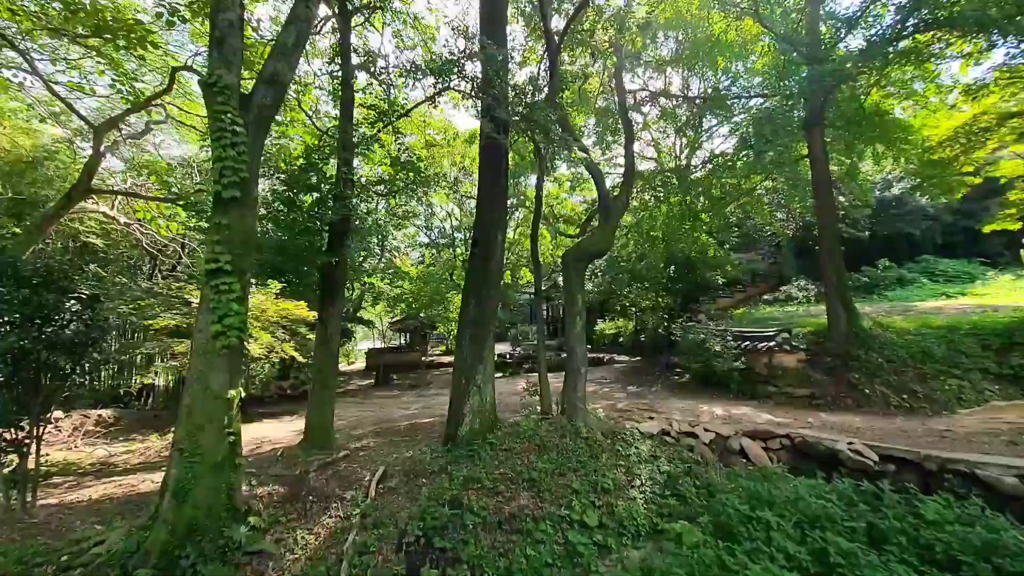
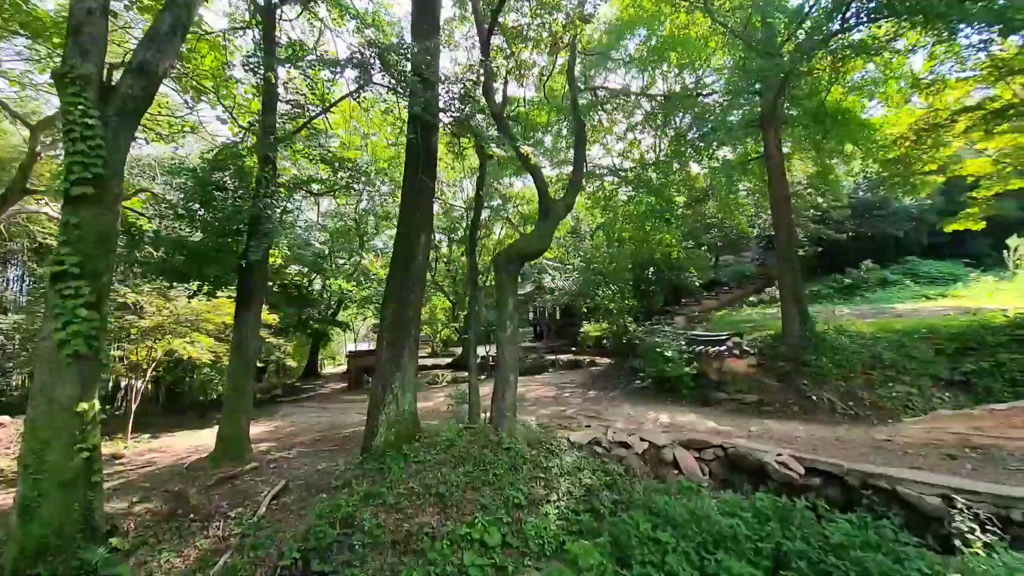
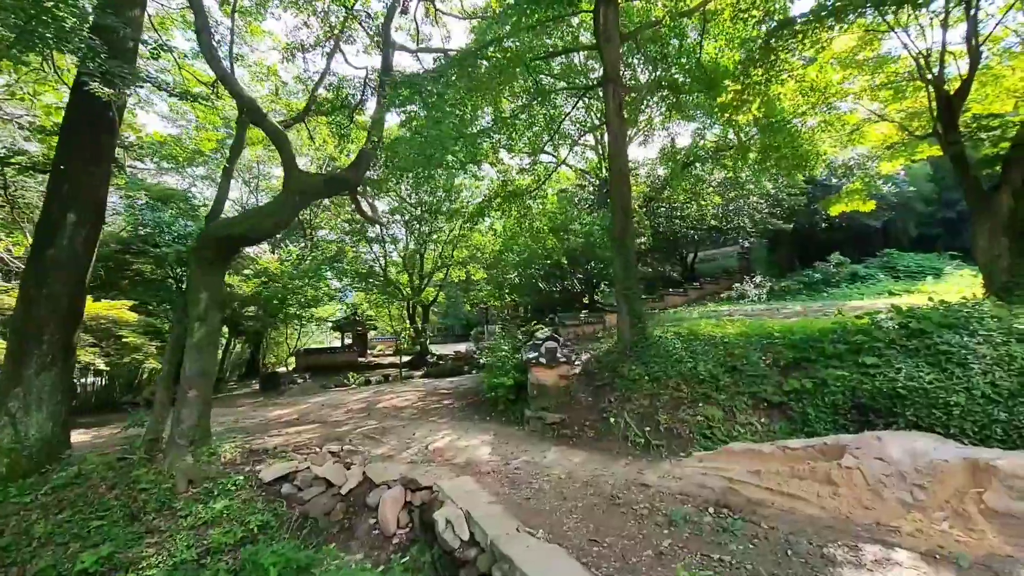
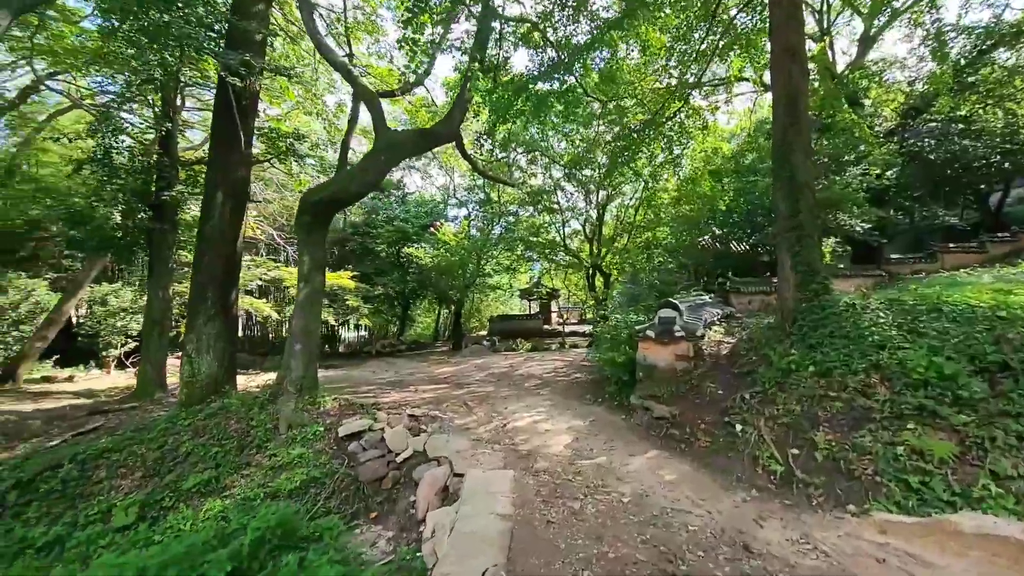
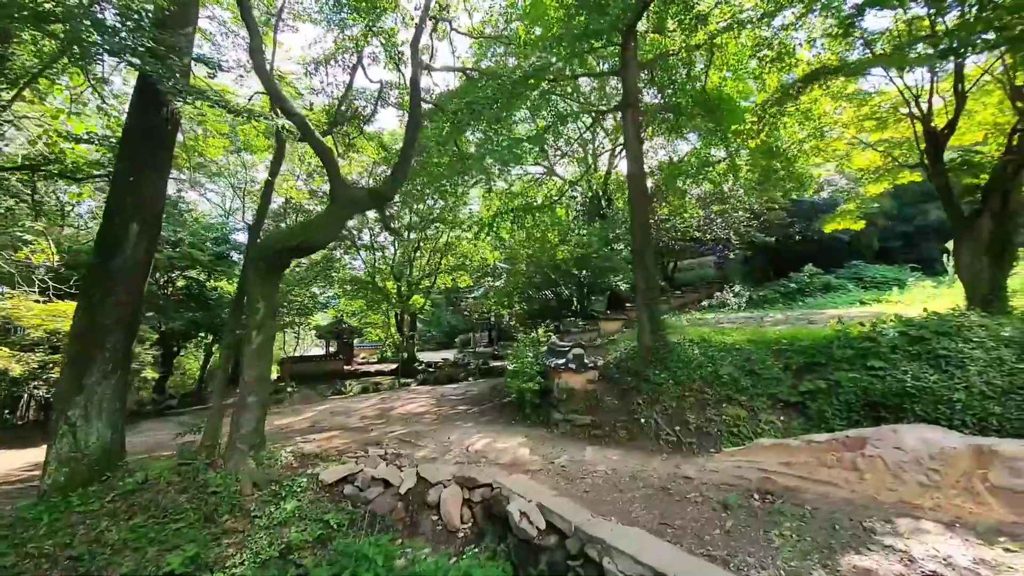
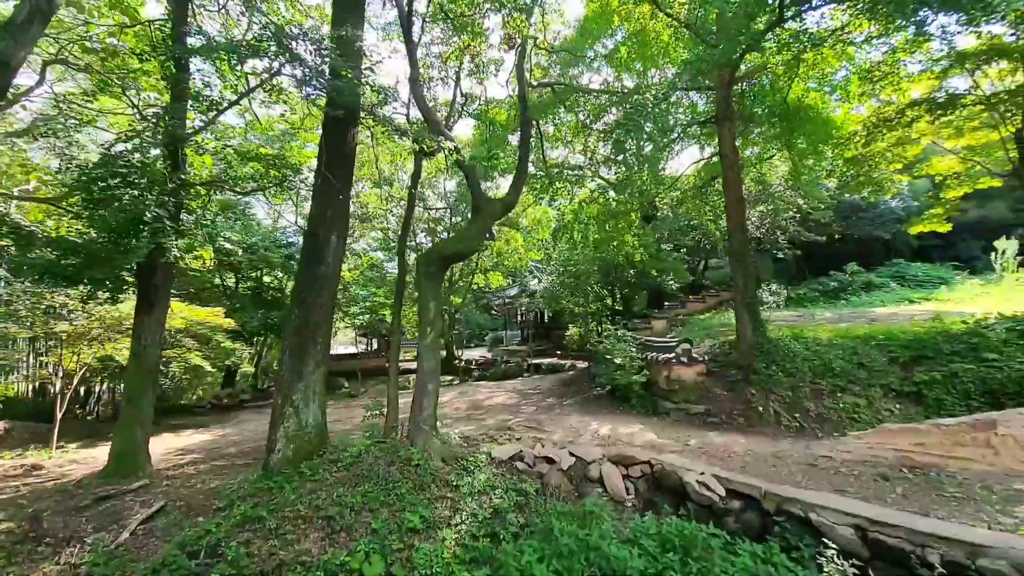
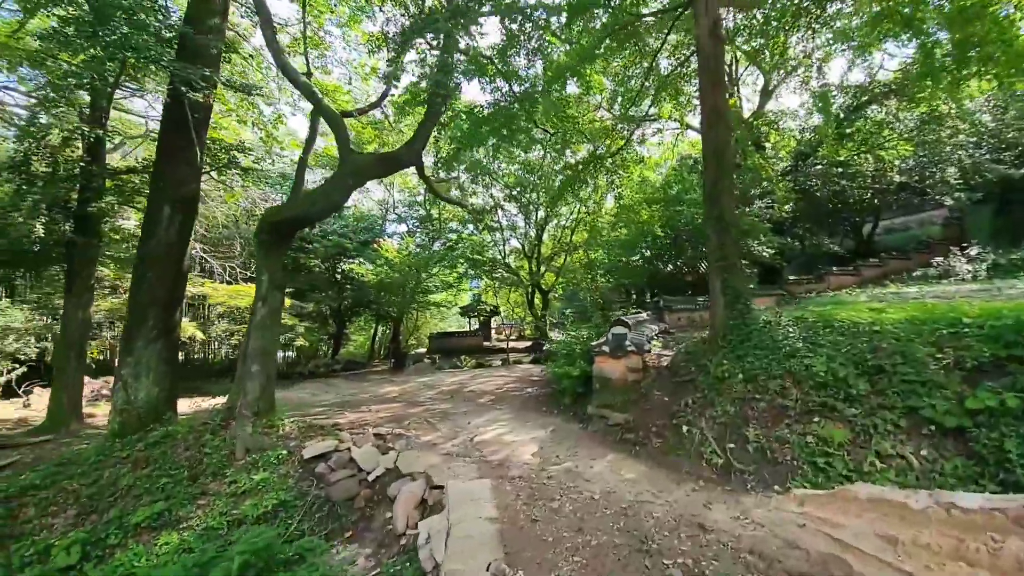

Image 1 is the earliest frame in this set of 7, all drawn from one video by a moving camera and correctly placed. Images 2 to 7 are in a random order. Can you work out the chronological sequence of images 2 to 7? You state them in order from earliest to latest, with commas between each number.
2, 6, 5, 3, 7, 4
